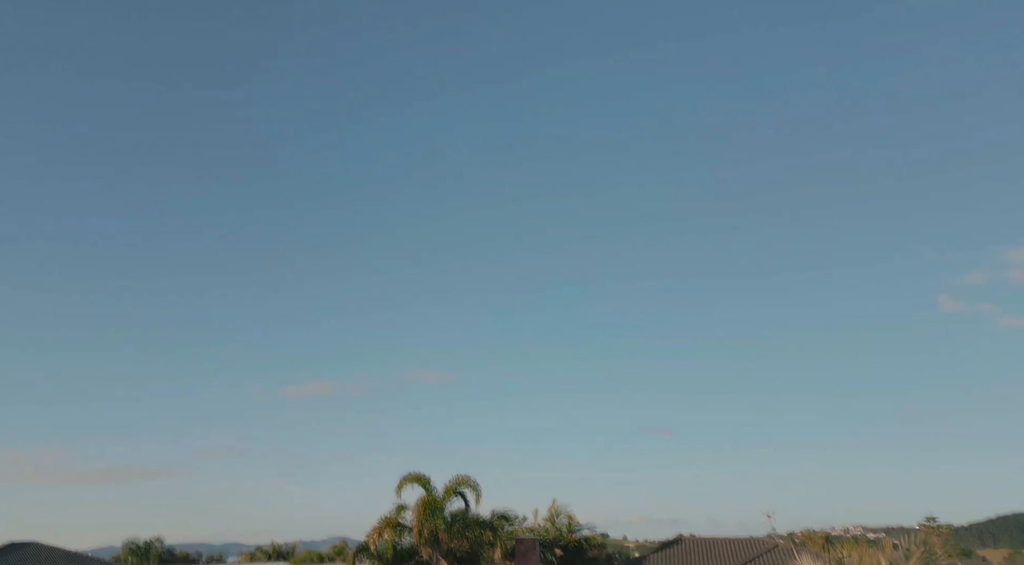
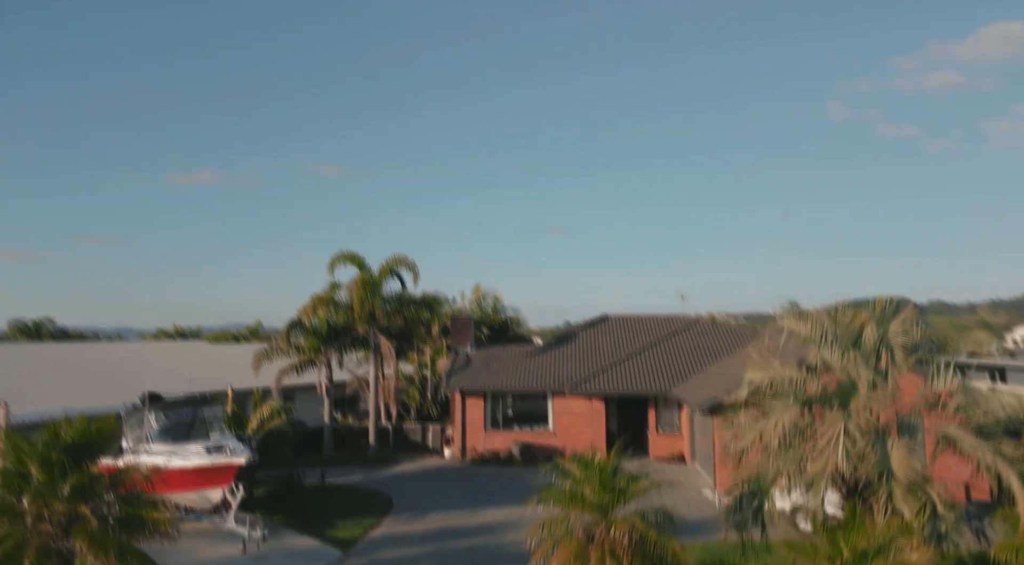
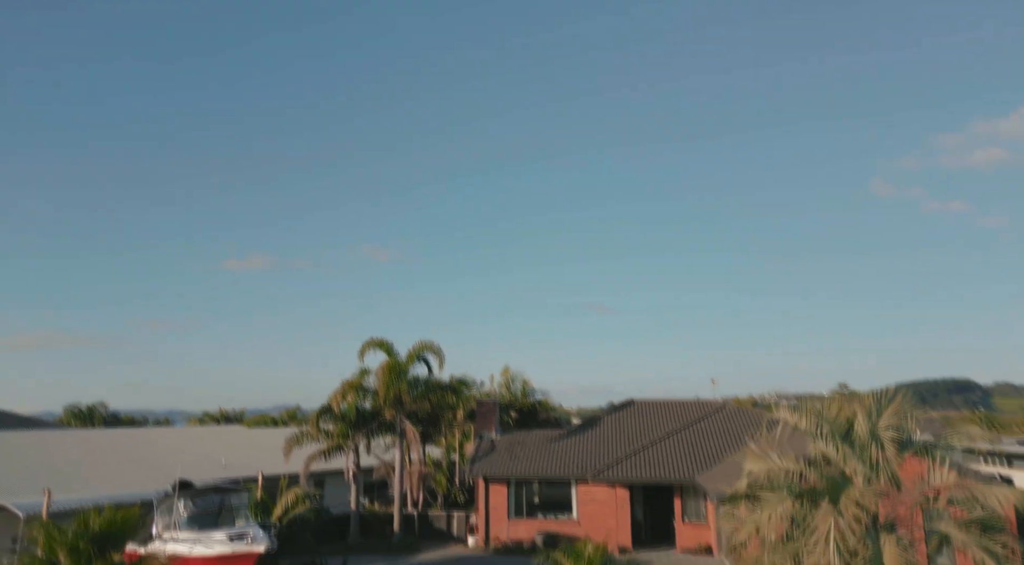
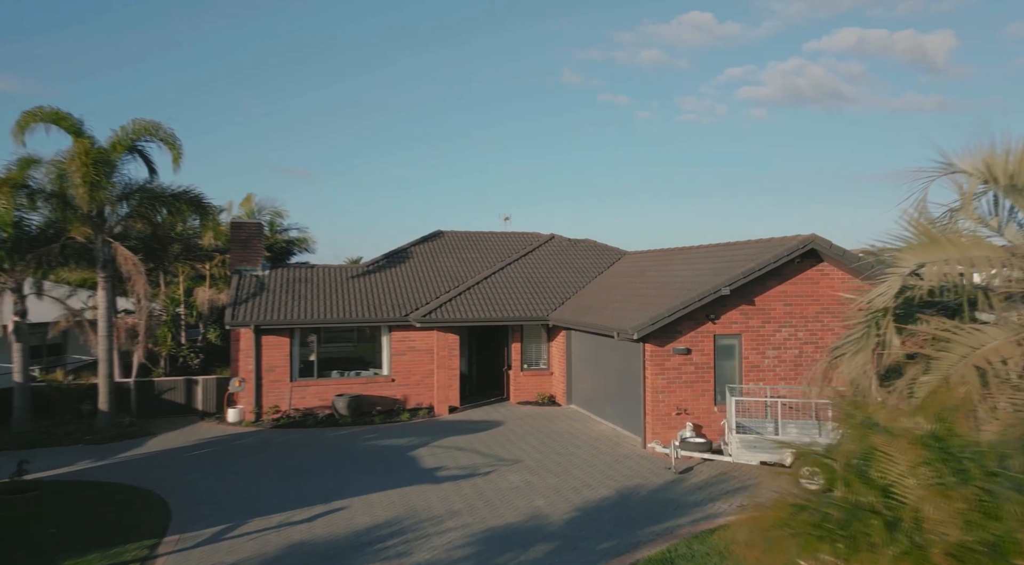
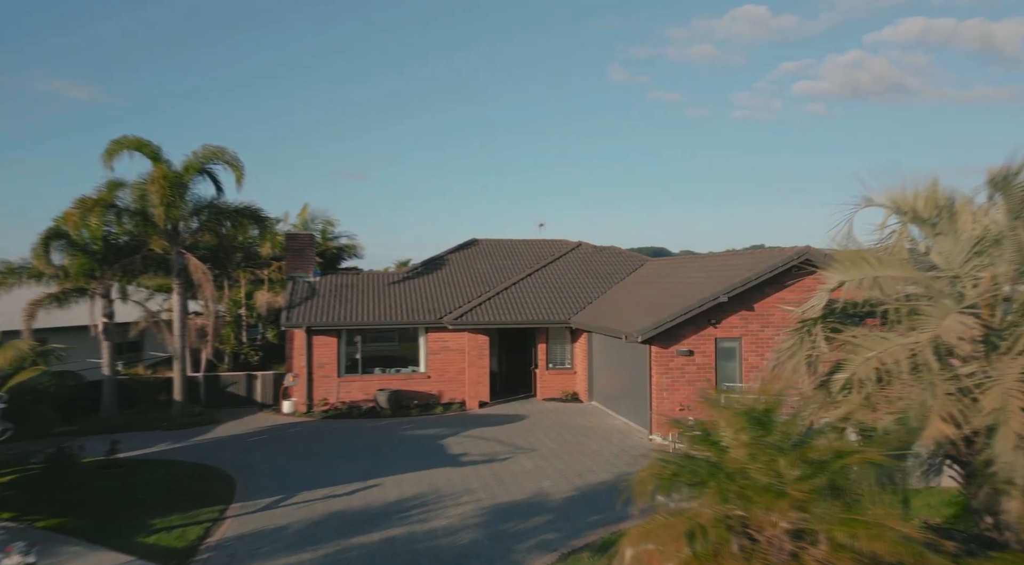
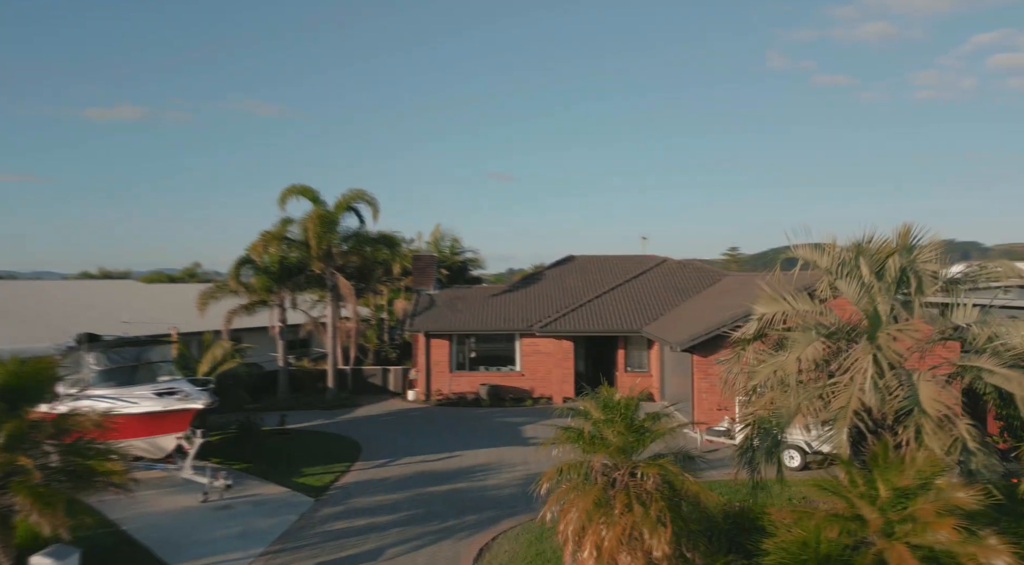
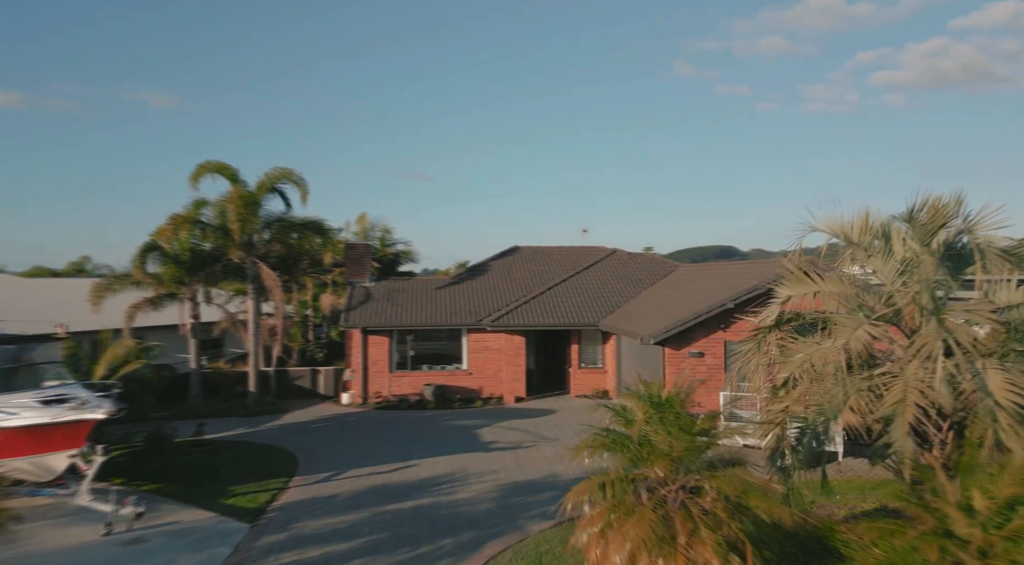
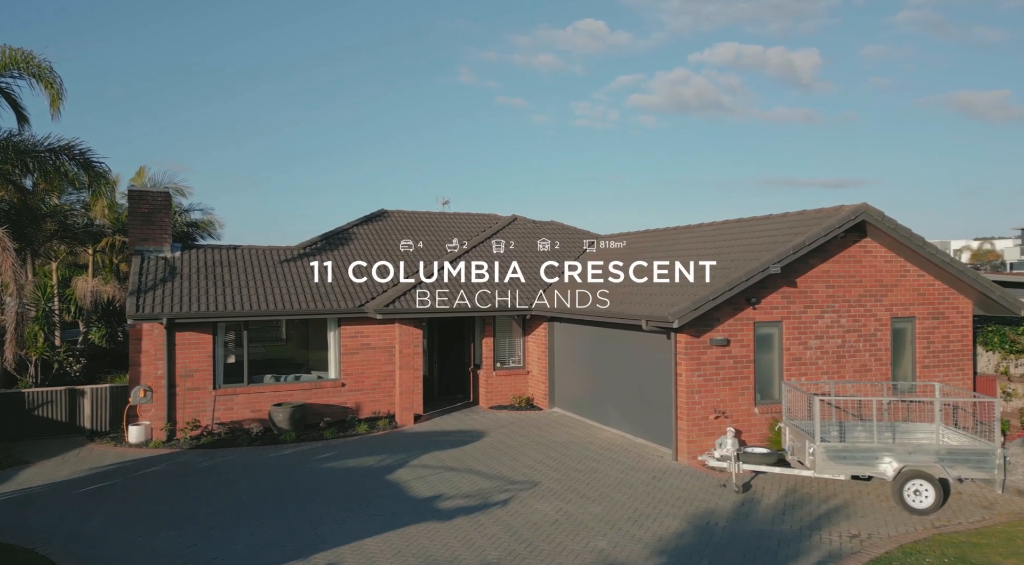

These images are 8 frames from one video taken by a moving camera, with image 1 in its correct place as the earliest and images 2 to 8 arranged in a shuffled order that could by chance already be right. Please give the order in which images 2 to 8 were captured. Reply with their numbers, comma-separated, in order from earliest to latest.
3, 2, 6, 7, 5, 4, 8
